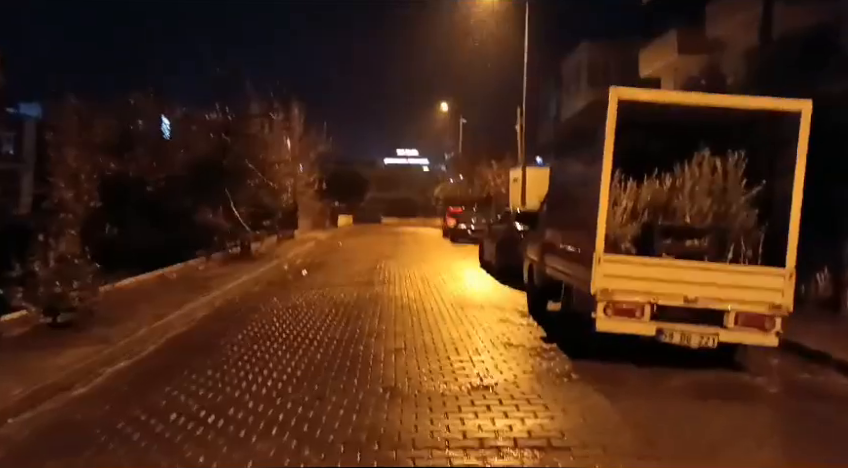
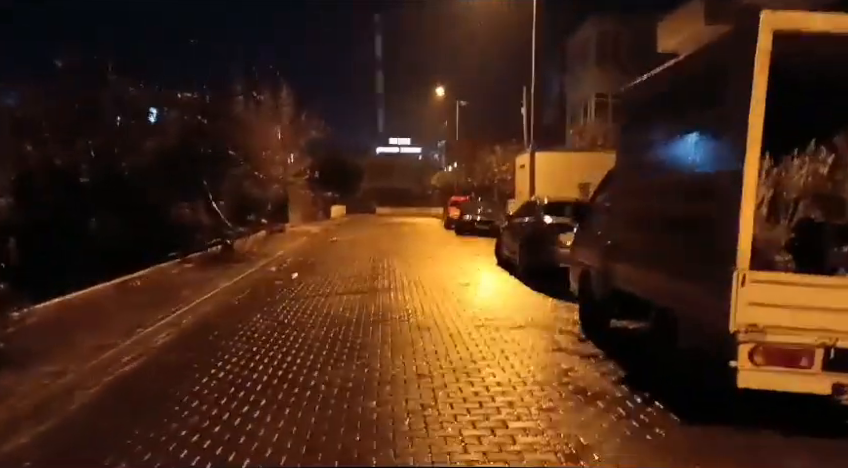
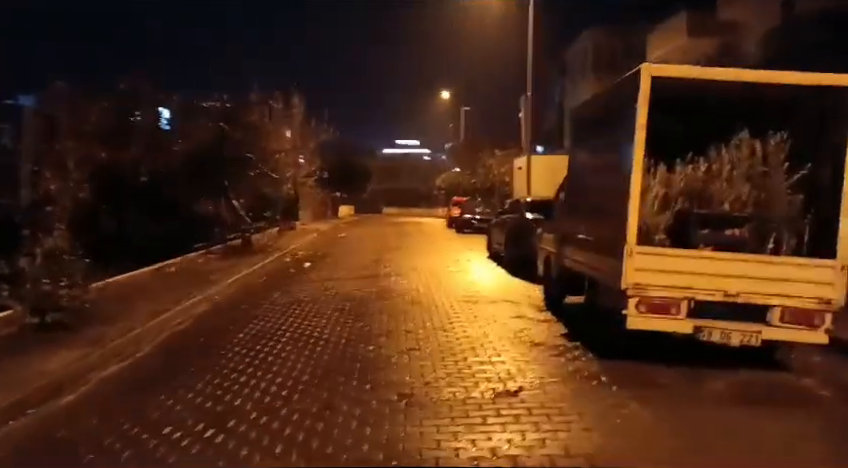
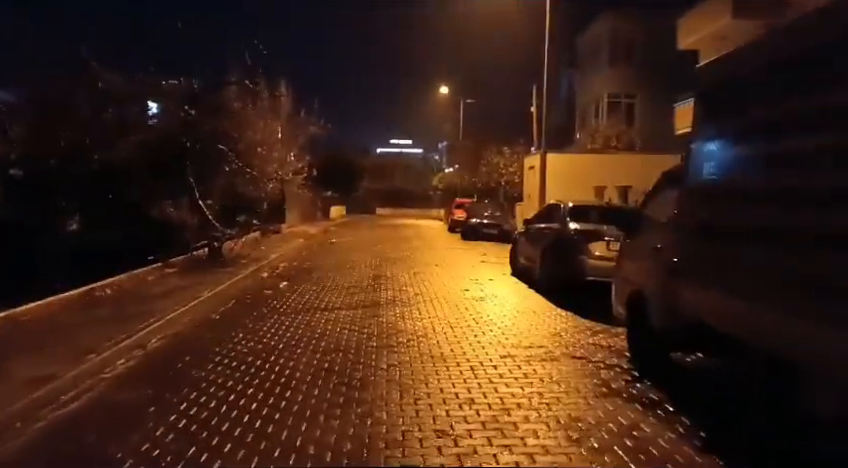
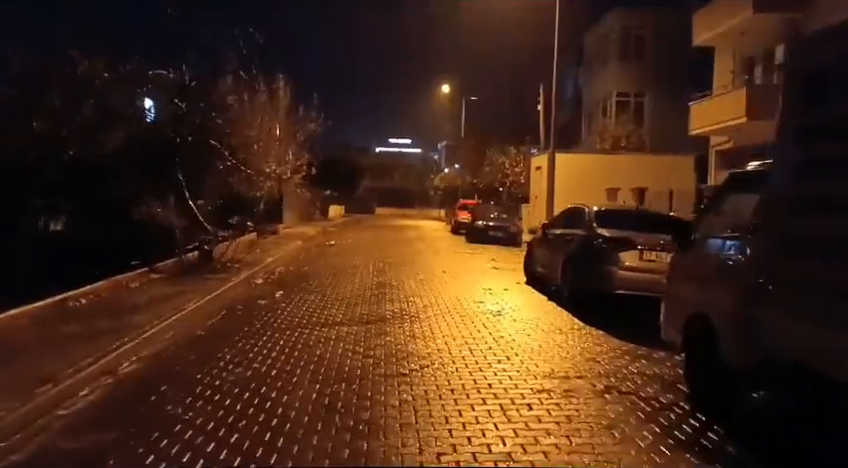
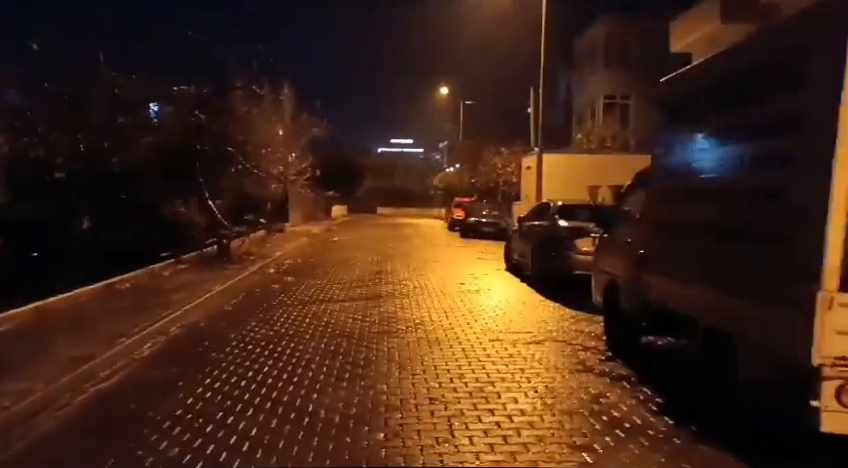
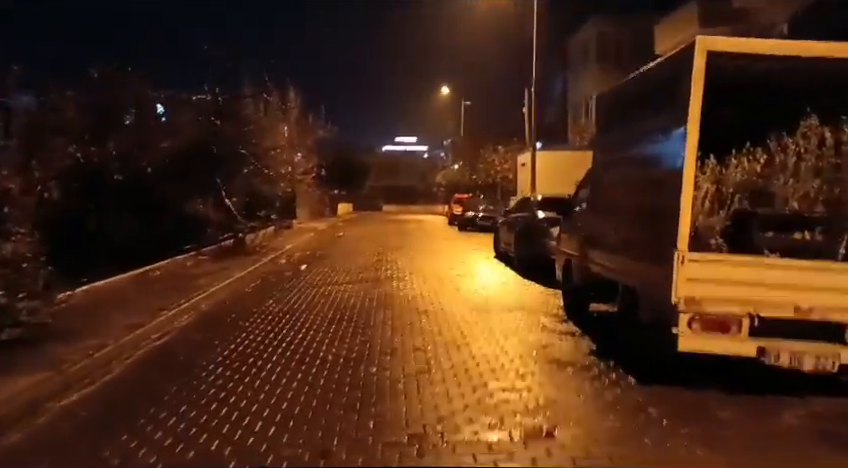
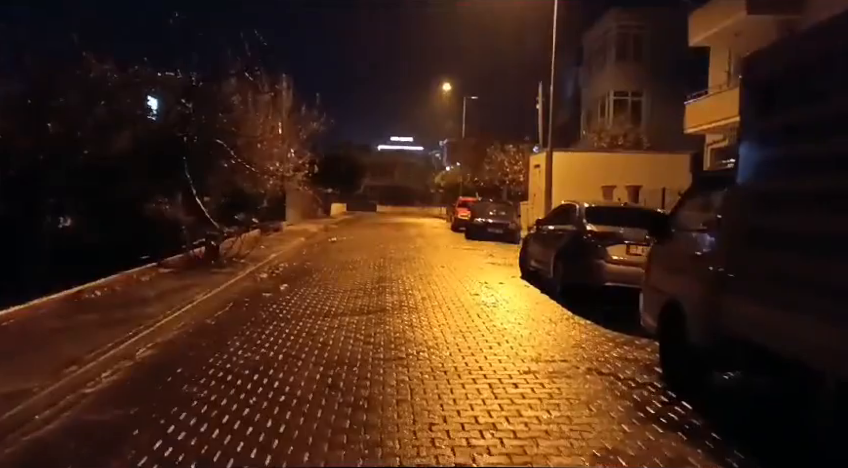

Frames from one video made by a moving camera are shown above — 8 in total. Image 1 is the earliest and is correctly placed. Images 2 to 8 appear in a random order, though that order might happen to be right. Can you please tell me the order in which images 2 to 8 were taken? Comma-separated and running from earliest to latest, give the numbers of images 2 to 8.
3, 7, 2, 6, 4, 8, 5
